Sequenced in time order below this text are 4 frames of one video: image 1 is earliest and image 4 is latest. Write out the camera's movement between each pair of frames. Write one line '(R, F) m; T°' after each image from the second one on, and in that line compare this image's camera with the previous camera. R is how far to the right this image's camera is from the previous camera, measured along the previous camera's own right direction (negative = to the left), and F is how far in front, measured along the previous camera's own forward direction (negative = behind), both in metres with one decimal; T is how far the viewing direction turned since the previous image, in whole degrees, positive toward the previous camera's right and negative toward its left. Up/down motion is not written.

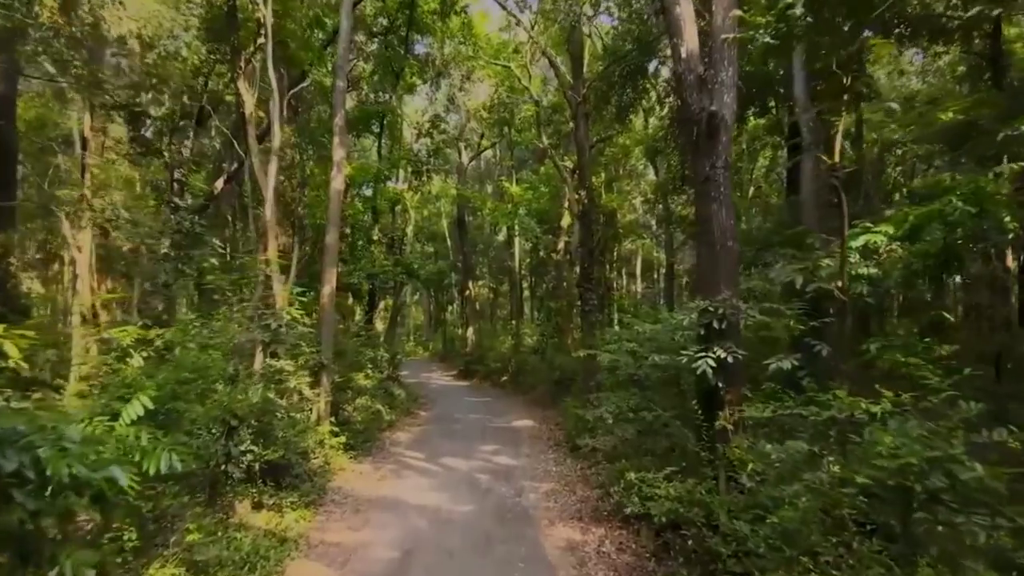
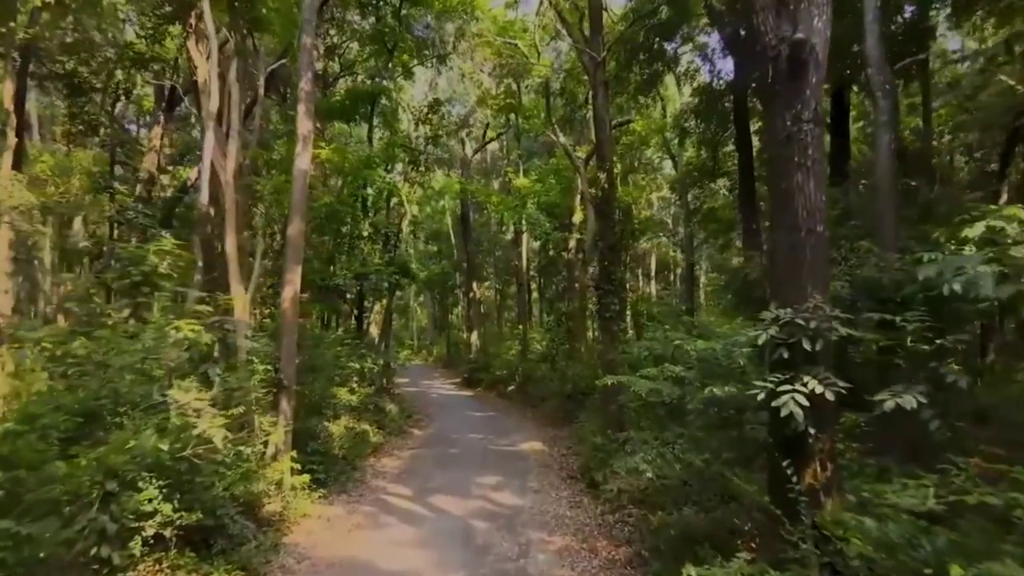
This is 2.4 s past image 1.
(+0.1, +2.1) m; -1°
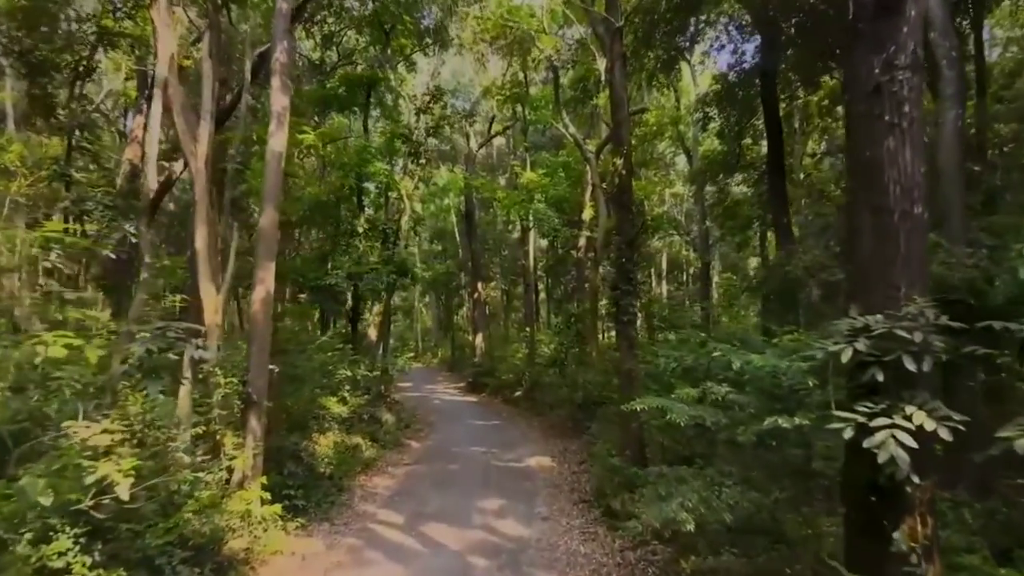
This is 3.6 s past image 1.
(0.0, +1.2) m; -1°
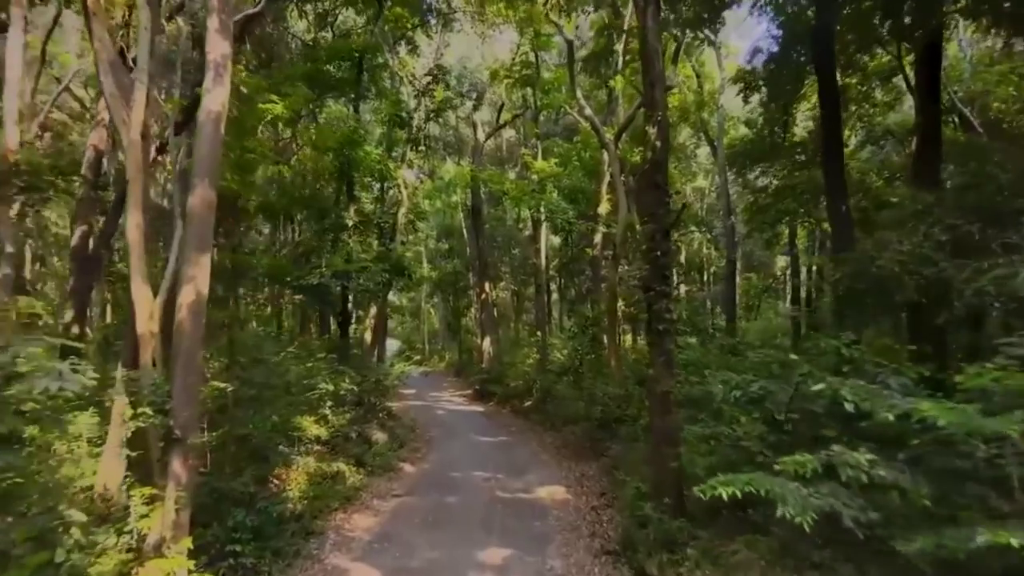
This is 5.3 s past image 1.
(+0.1, +1.8) m; -1°
